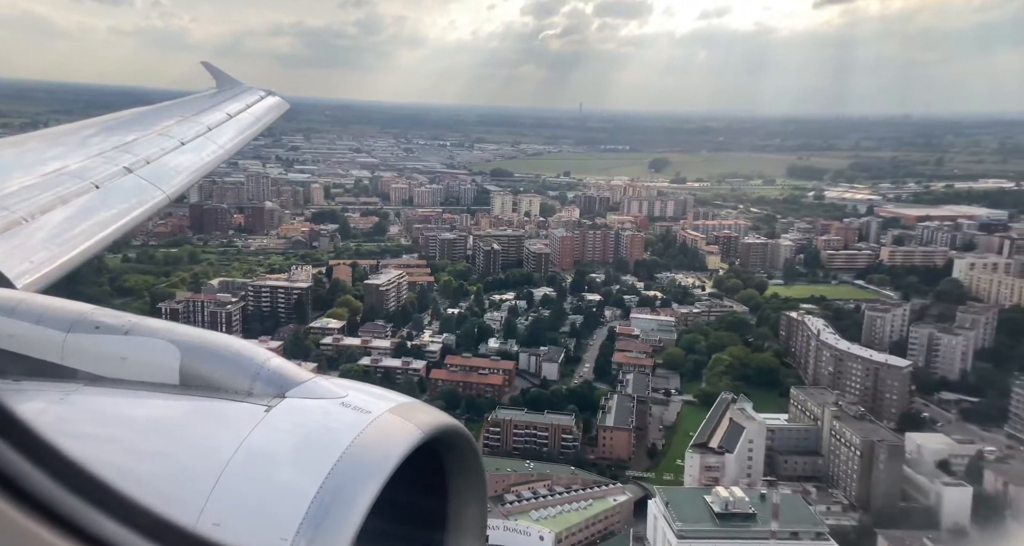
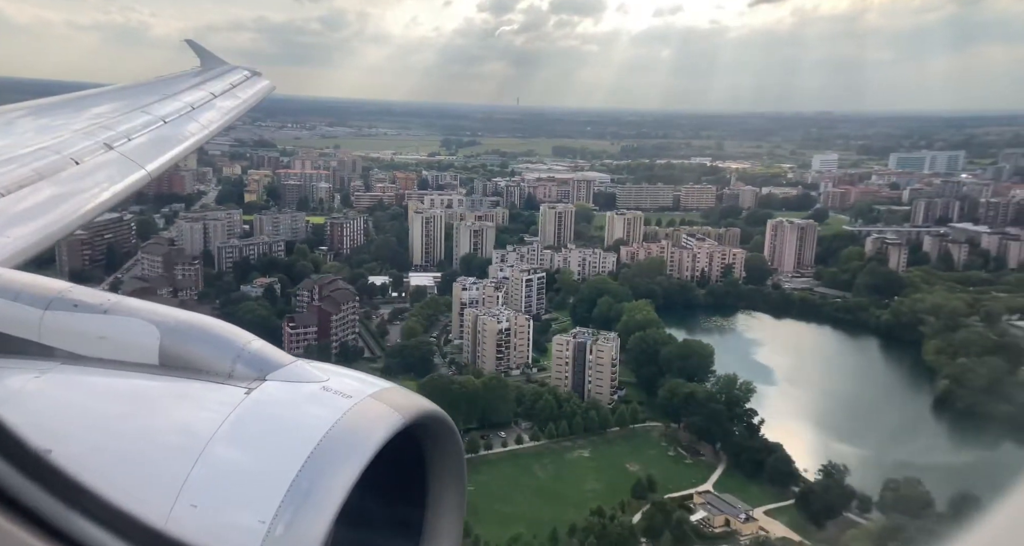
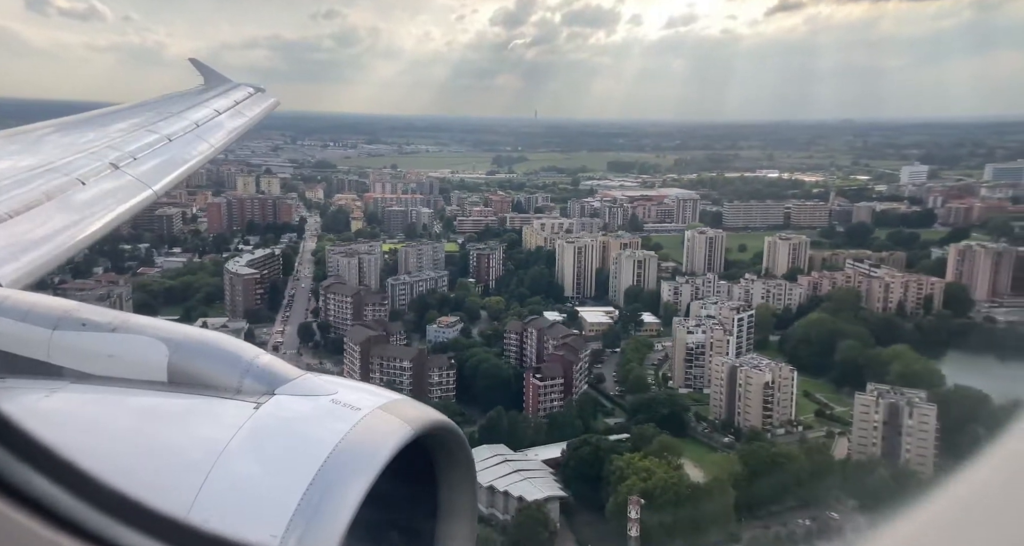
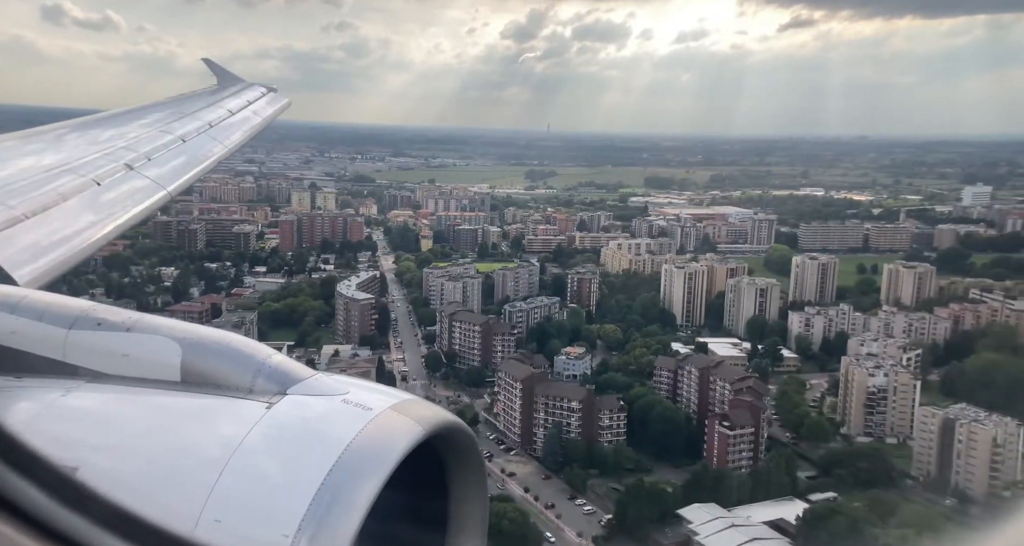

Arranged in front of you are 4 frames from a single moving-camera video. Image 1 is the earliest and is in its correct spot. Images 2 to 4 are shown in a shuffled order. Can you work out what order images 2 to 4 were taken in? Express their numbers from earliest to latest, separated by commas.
4, 3, 2
